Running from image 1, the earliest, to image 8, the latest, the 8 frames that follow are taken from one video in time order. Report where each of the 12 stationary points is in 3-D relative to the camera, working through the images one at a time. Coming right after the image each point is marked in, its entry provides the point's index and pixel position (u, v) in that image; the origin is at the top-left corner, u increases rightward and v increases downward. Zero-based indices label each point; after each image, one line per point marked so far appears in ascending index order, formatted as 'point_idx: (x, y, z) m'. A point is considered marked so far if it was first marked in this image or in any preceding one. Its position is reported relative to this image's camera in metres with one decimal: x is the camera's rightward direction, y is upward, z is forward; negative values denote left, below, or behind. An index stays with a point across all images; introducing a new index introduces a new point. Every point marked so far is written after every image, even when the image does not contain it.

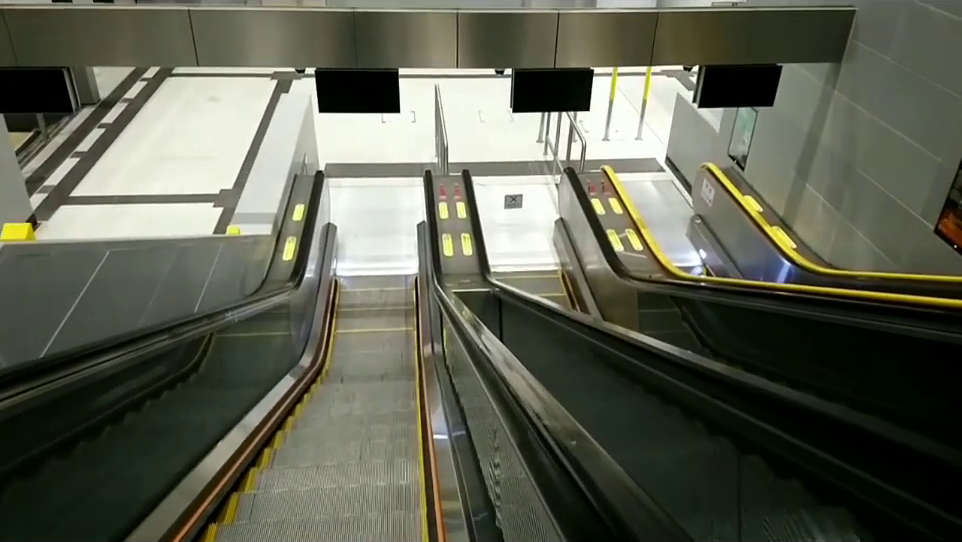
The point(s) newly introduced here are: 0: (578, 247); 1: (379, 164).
0: (+0.8, +0.2, +6.1) m
1: (-1.2, +1.2, +8.2) m
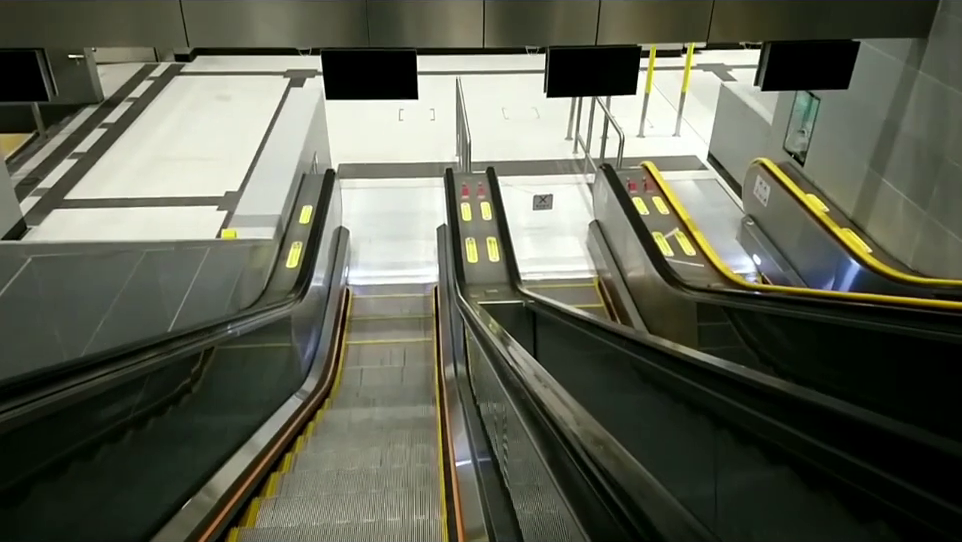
0: (+1.1, +0.1, +5.5) m
1: (-0.9, +1.1, +7.6) m
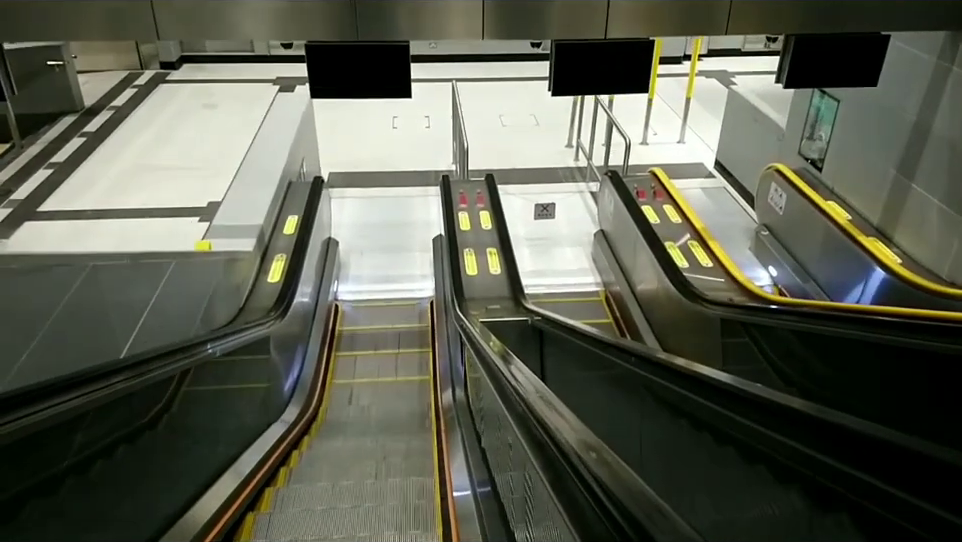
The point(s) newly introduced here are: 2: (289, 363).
0: (+1.0, 0.0, +5.1) m
1: (-0.9, +1.0, +7.2) m
2: (-1.1, -0.5, +4.2) m
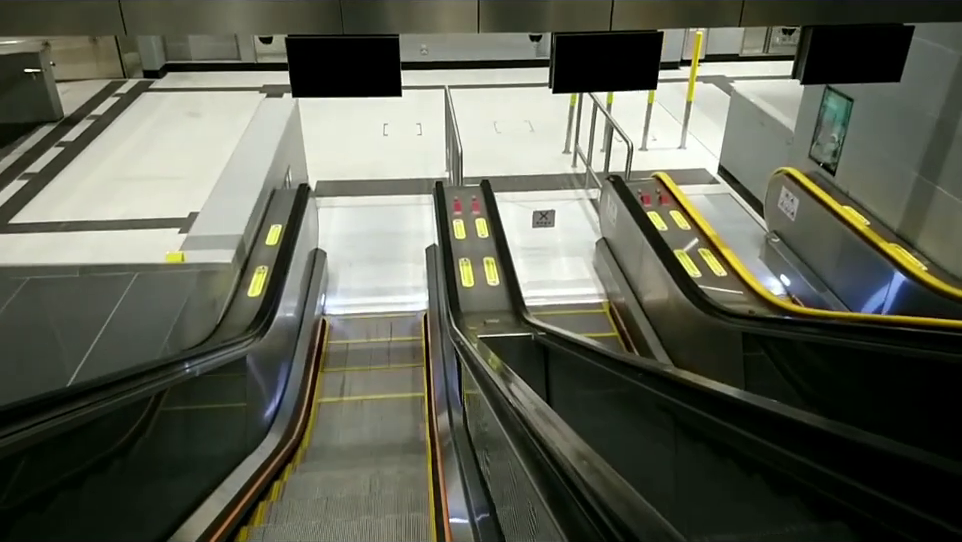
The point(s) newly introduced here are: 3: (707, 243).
0: (+1.0, 0.0, +4.8) m
1: (-1.0, +0.9, +7.0) m
2: (-1.1, -0.6, +3.8) m
3: (+1.4, +0.2, +4.4) m
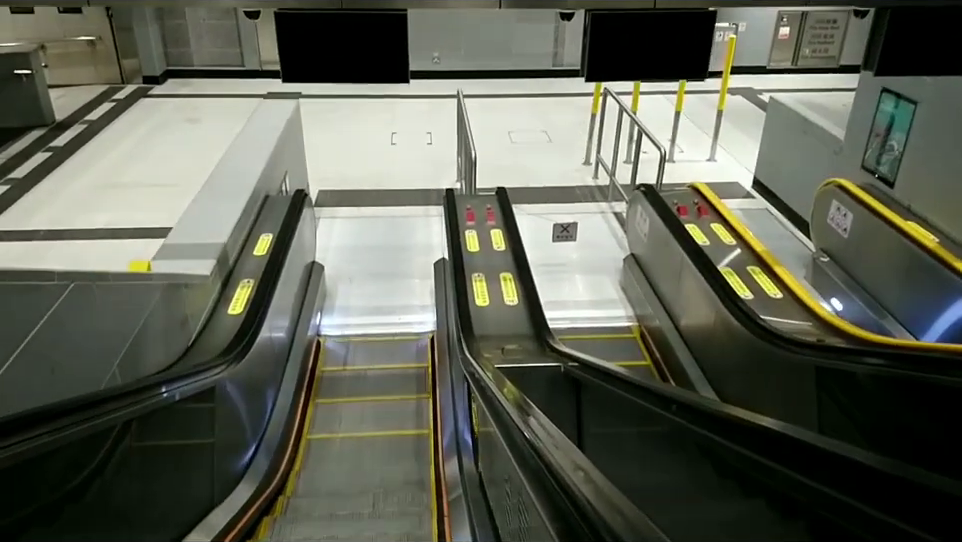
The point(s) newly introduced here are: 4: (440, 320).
0: (+1.1, -0.1, +4.3) m
1: (-0.8, +0.7, +6.4) m
2: (-1.1, -0.7, +3.3) m
3: (+1.5, +0.1, +3.9) m
4: (-0.2, -0.3, +4.3) m
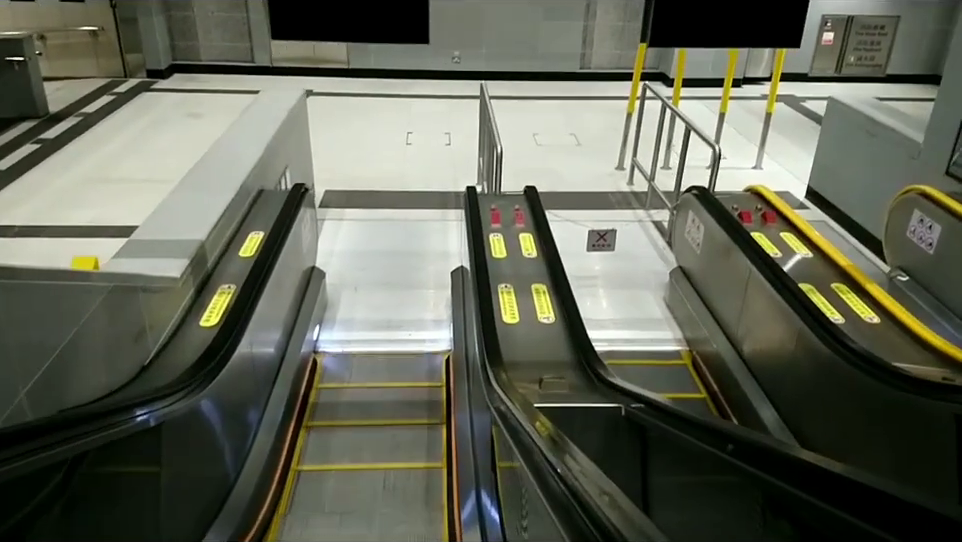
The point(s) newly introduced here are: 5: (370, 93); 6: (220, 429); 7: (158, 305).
0: (+1.2, -0.2, +3.6) m
1: (-0.7, +0.6, +5.8) m
2: (-1.0, -0.7, +2.7) m
3: (+1.6, 0.0, +3.2) m
4: (-0.1, -0.3, +3.7) m
5: (-1.3, +2.1, +8.5) m
6: (-1.0, -0.6, +2.6) m
7: (-1.2, -0.1, +2.6) m
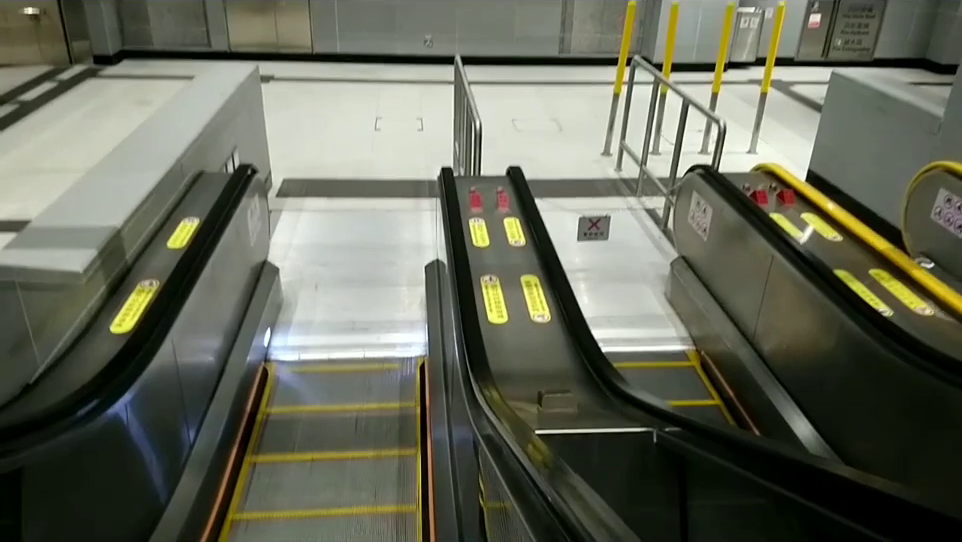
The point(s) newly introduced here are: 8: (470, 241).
0: (+1.1, -0.2, +3.2) m
1: (-0.8, +0.7, +5.3) m
2: (-1.0, -0.7, +2.1) m
3: (+1.5, 0.0, +2.8) m
4: (-0.2, -0.3, +3.2) m
5: (-1.6, +2.1, +7.9) m
6: (-1.0, -0.6, +2.1) m
7: (-1.2, -0.1, +2.0) m
8: (0.0, +0.1, +2.9) m
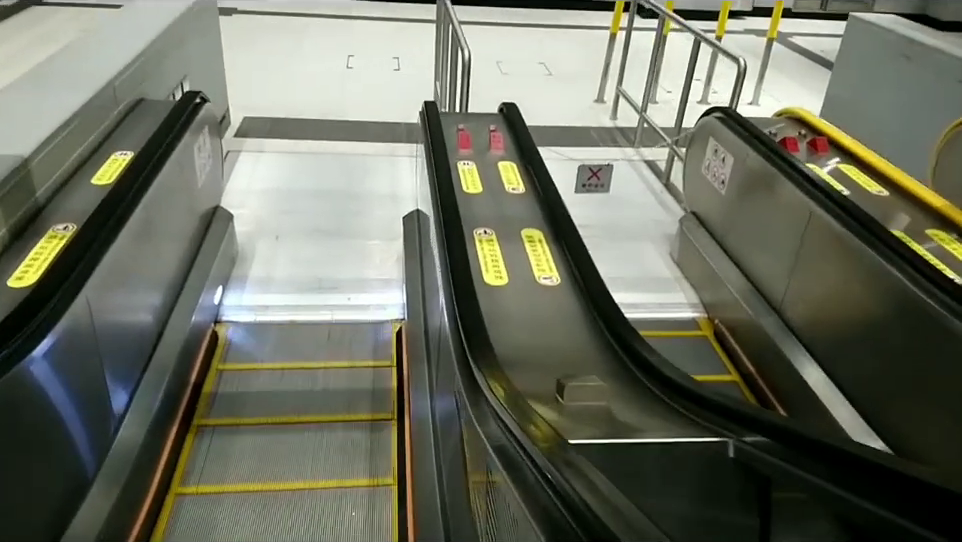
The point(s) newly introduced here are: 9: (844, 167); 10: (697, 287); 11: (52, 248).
0: (+1.1, 0.0, +2.8) m
1: (-1.0, +1.0, +4.8) m
2: (-1.0, -0.5, +1.7) m
3: (+1.5, +0.2, +2.4) m
4: (-0.3, -0.1, +2.7) m
5: (-1.8, +2.6, +7.3) m
6: (-1.0, -0.4, +1.7) m
7: (-1.2, 0.0, +1.6) m
8: (-0.1, +0.3, +2.5) m
9: (+1.4, +0.4, +2.8) m
10: (+1.0, -0.1, +3.2) m
11: (-1.1, 0.0, +1.9) m
